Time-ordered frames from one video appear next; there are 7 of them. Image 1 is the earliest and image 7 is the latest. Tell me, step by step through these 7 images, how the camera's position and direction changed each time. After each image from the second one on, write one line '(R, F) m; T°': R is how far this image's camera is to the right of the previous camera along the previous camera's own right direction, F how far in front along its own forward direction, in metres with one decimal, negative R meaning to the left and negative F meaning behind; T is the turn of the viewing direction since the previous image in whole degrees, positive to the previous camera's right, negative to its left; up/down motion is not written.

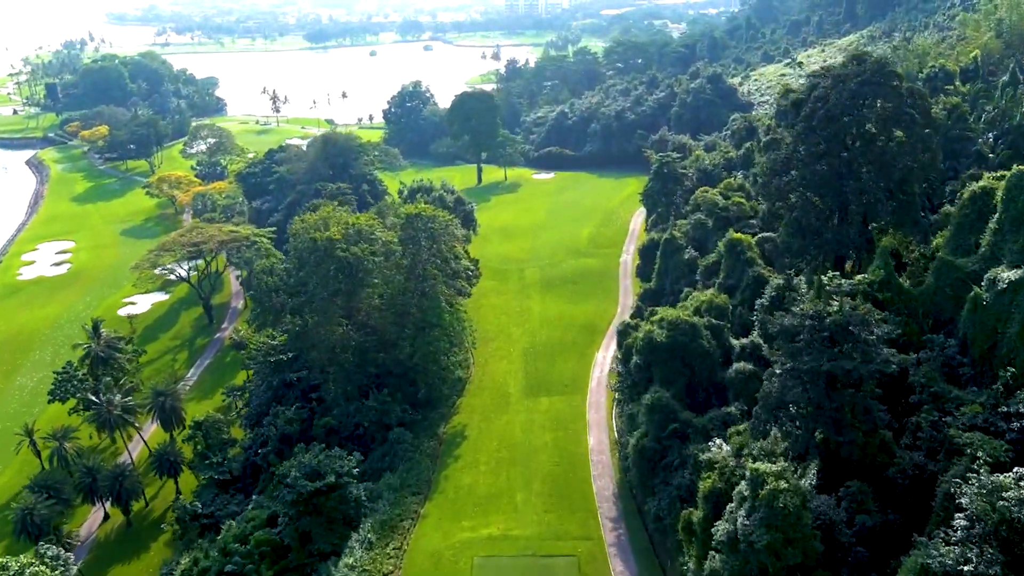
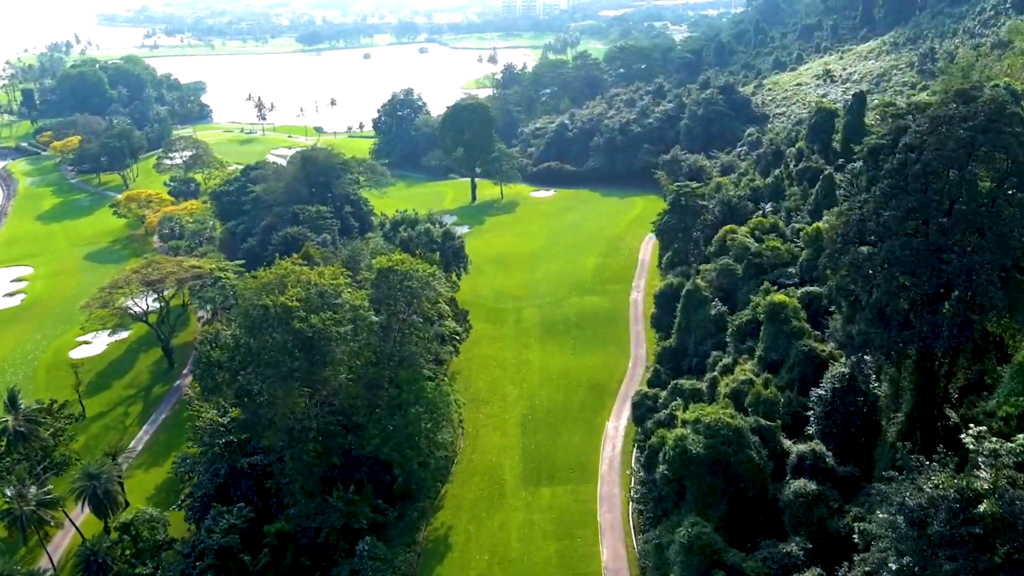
(+0.1, +8.3) m; 0°
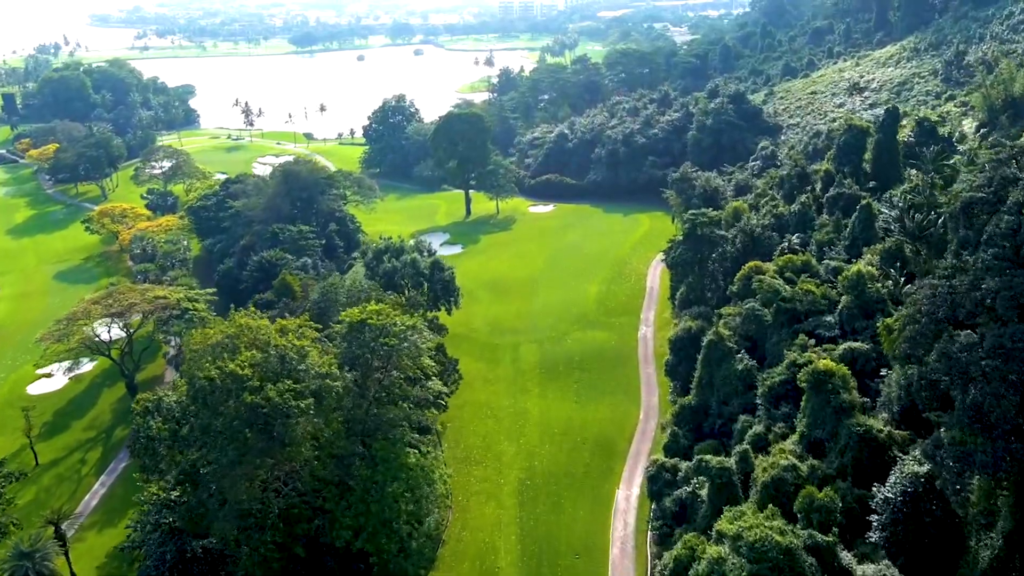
(+0.1, +6.0) m; 0°
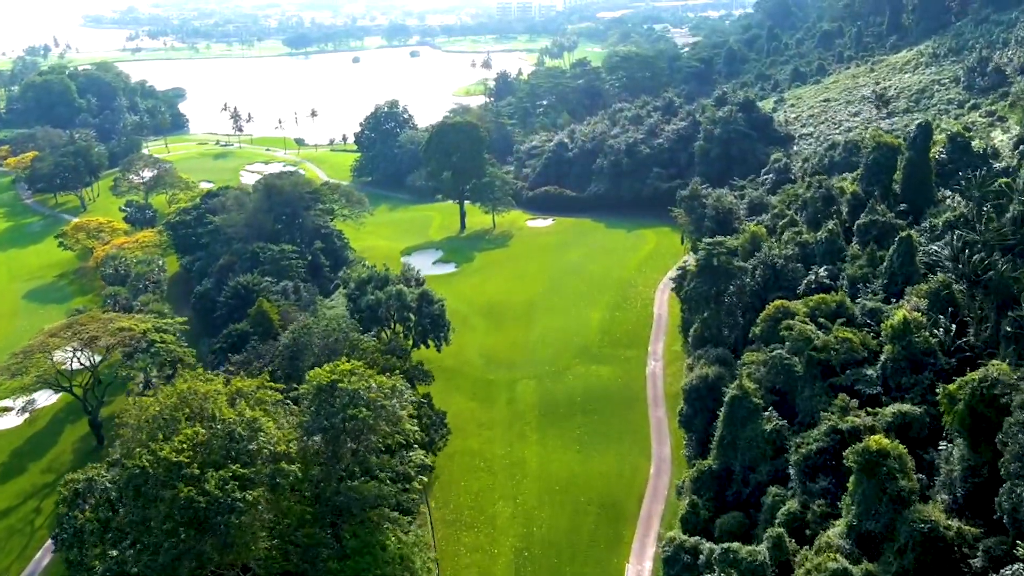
(+0.1, +5.1) m; 0°
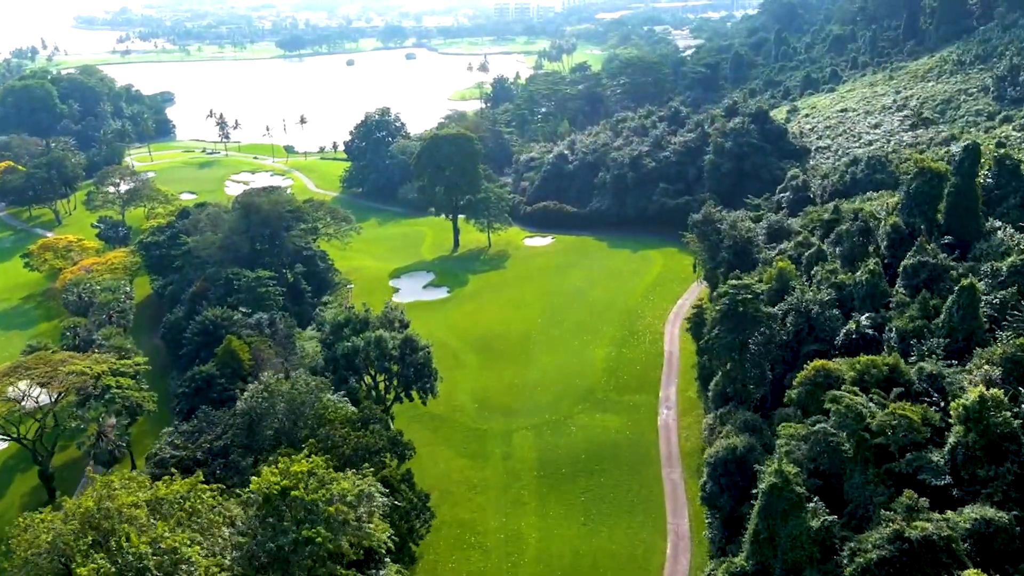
(+0.1, +5.9) m; 0°
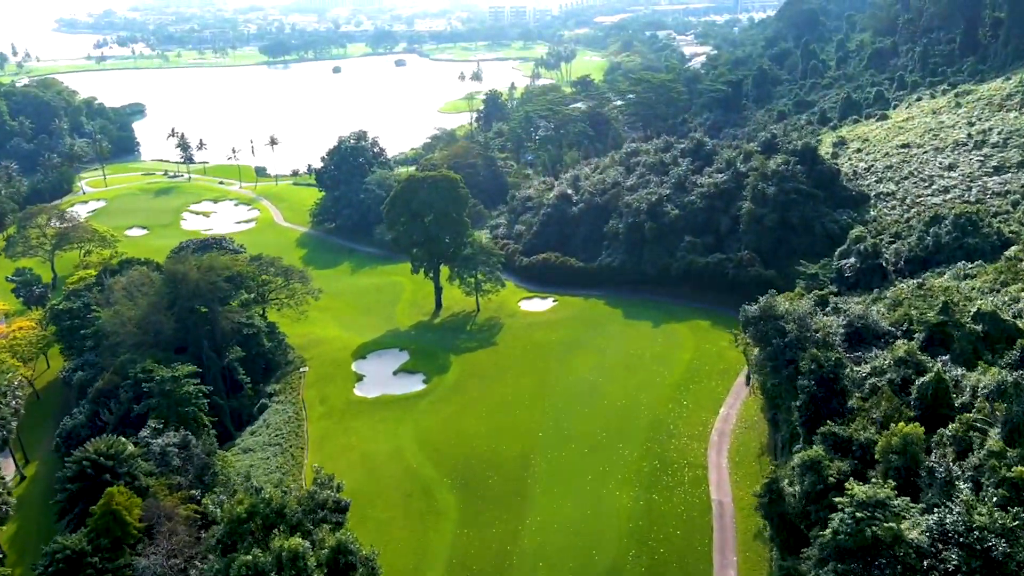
(+0.2, +15.3) m; 0°
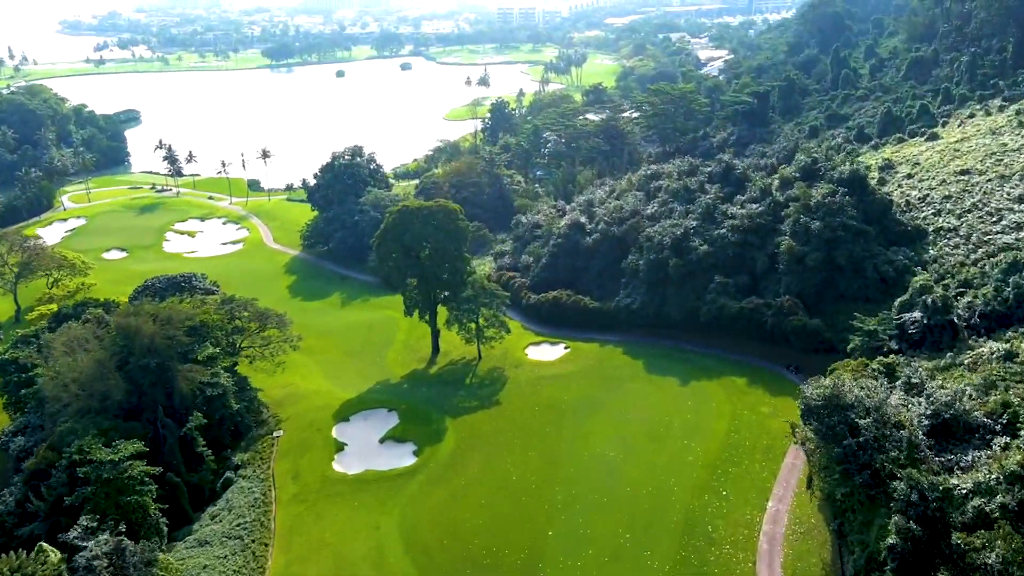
(+0.2, +8.5) m; 0°
